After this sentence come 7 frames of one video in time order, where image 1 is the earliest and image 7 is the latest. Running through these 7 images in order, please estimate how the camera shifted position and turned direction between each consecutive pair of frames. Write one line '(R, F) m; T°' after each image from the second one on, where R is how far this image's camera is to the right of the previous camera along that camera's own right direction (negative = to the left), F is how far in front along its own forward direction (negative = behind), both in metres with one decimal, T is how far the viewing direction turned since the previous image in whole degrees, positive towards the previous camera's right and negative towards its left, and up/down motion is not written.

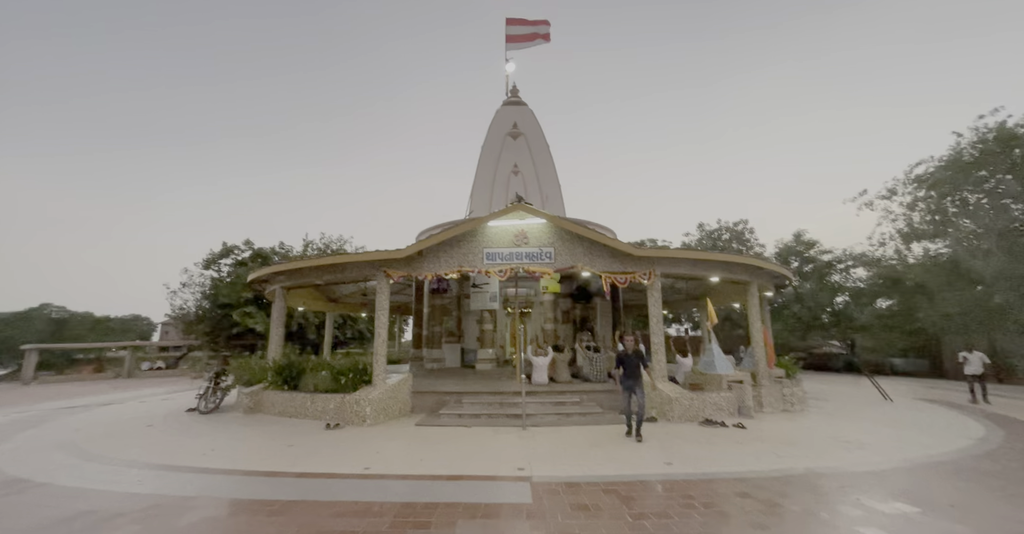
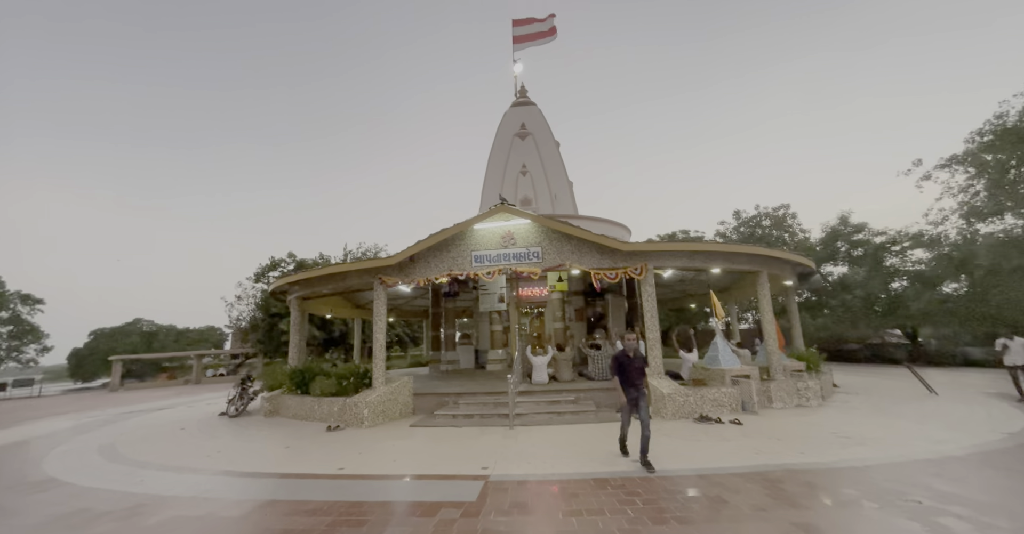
(+1.2, 0.0) m; -5°
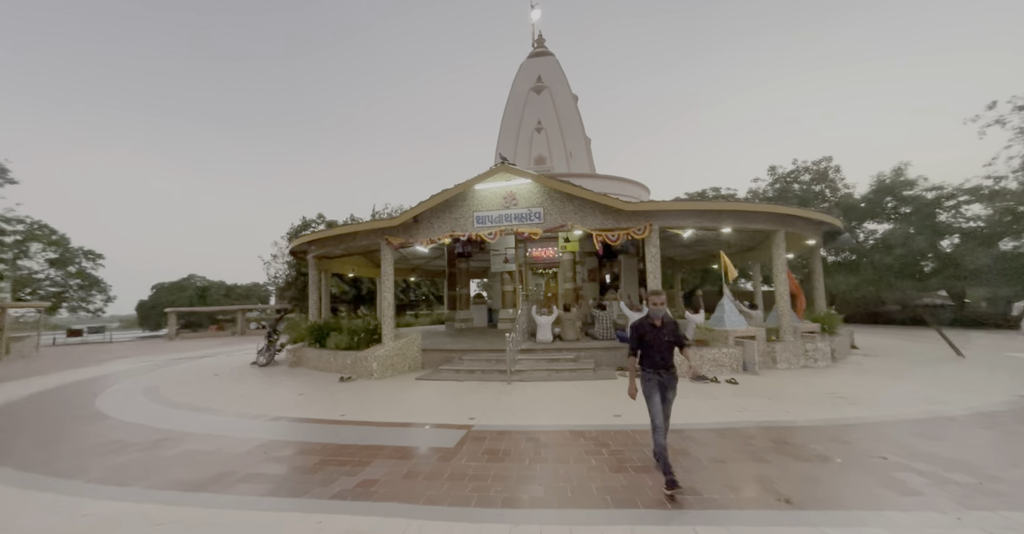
(+0.6, 0.0) m; -4°
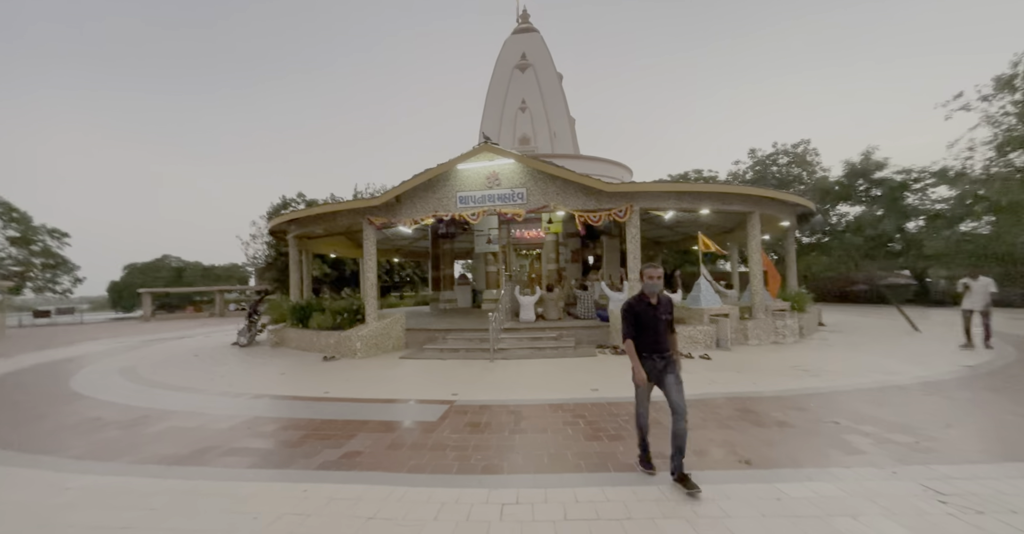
(0.0, -0.1) m; +2°
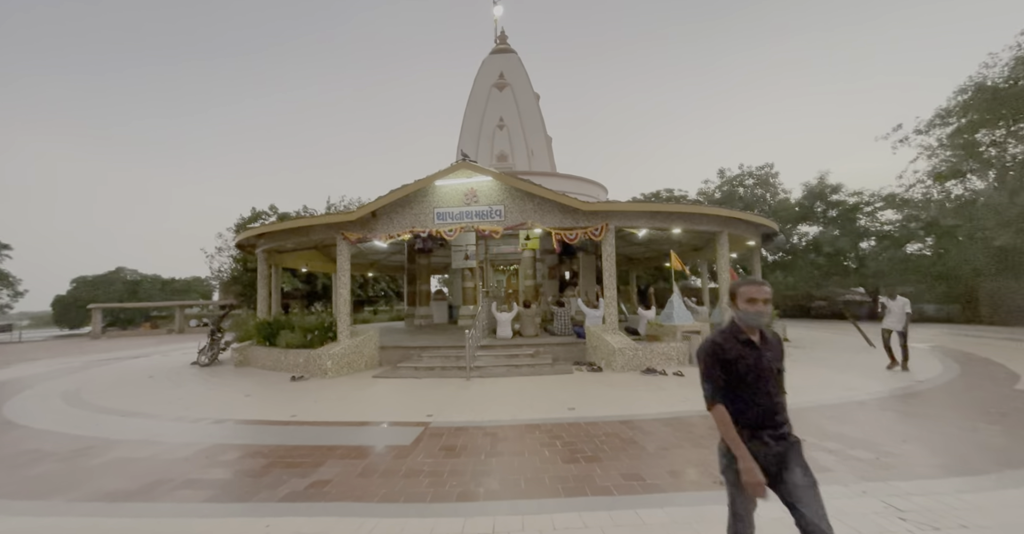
(0.0, 0.0) m; +3°
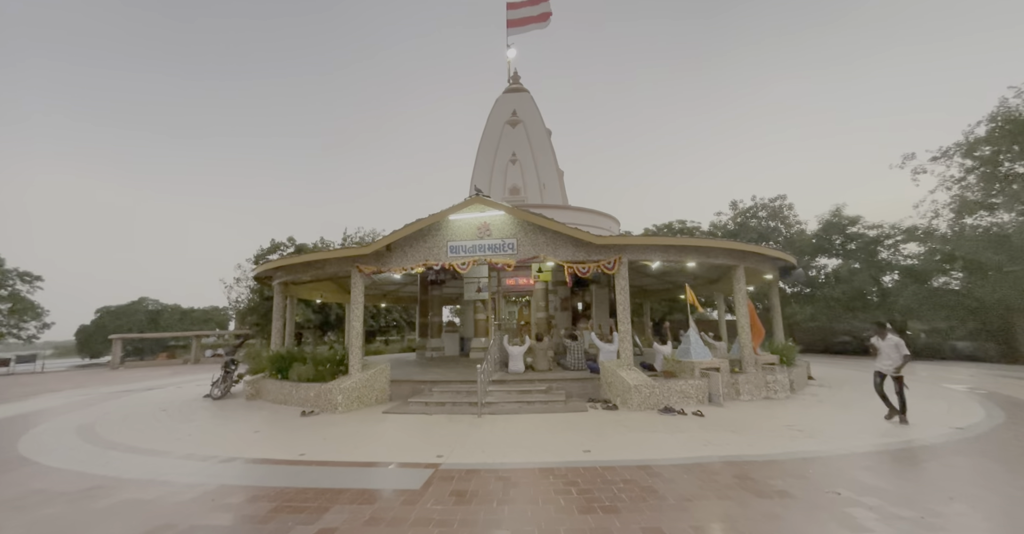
(0.0, 0.0) m; -2°
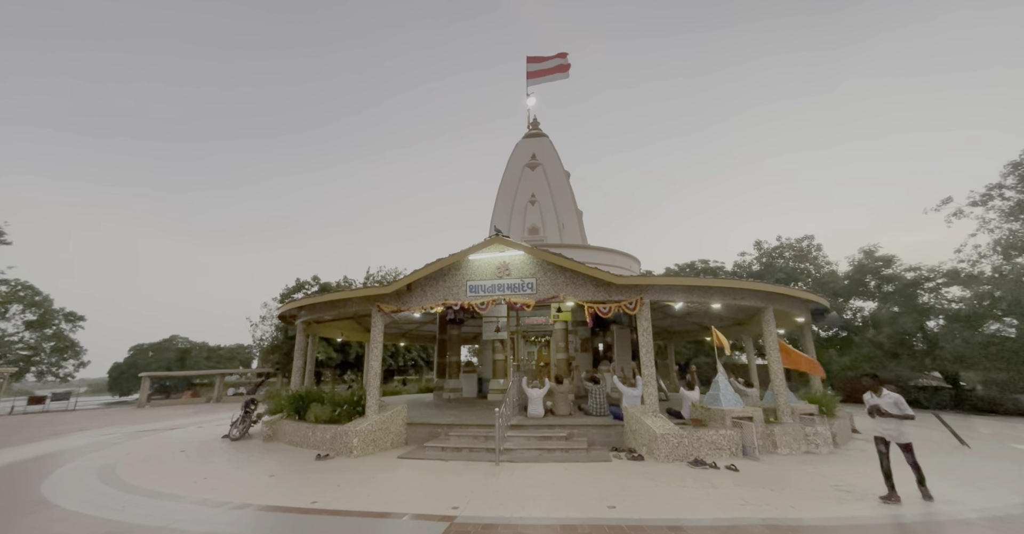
(0.0, +0.1) m; -3°
